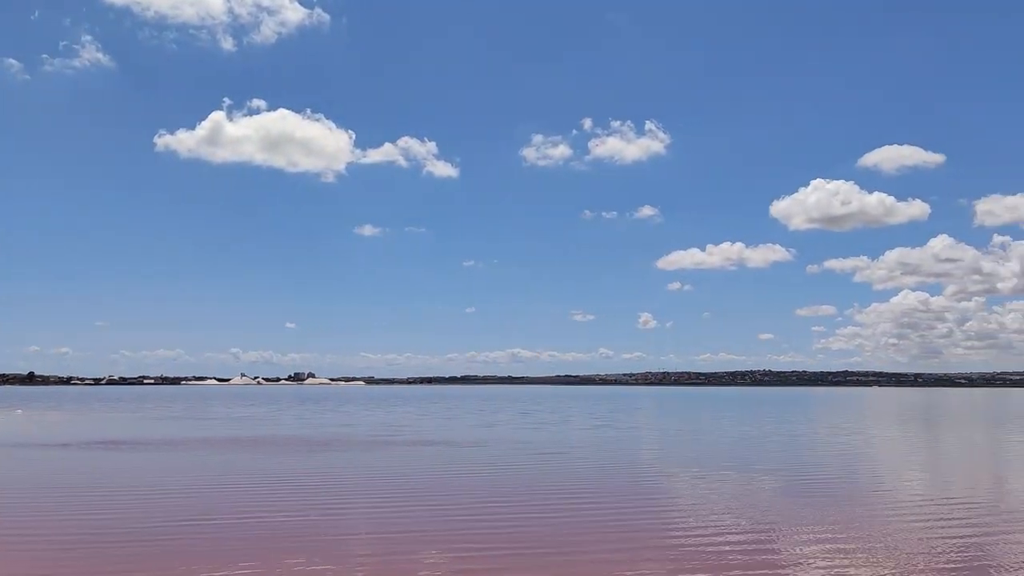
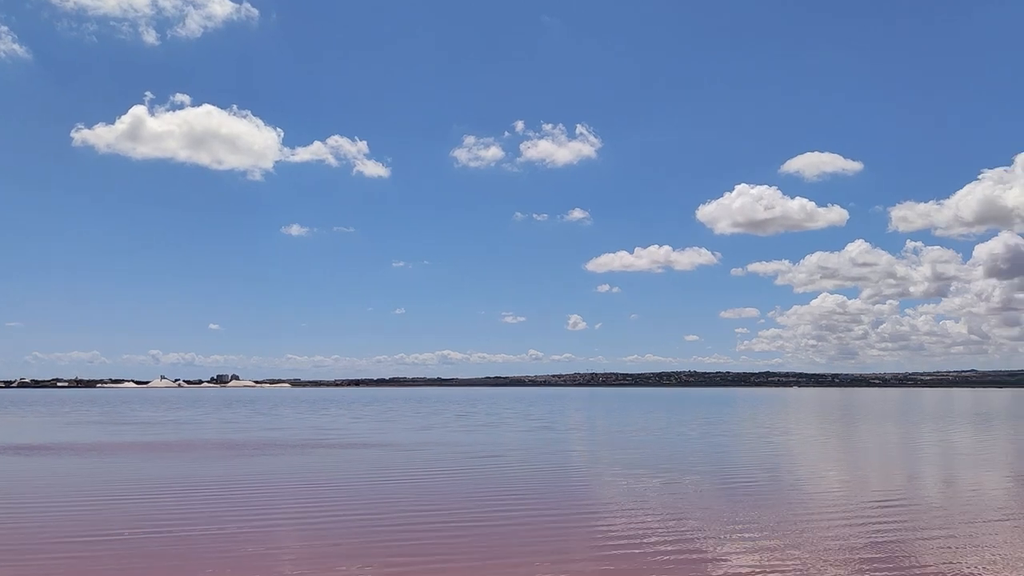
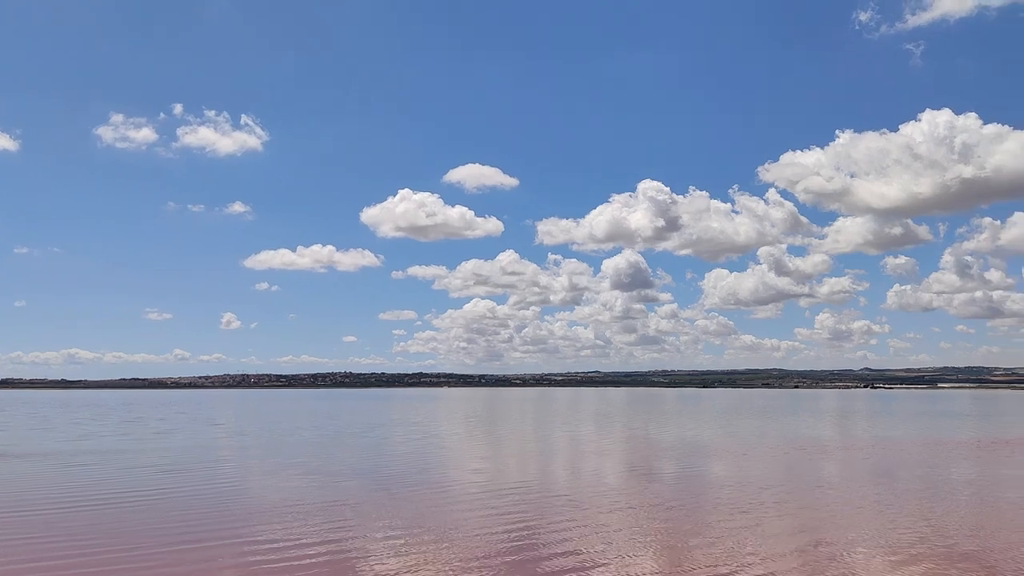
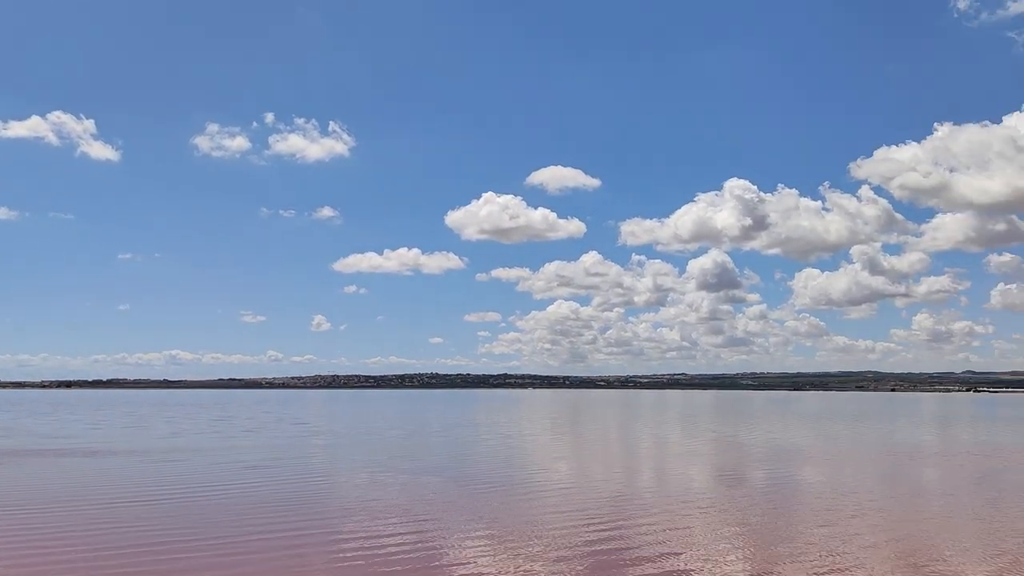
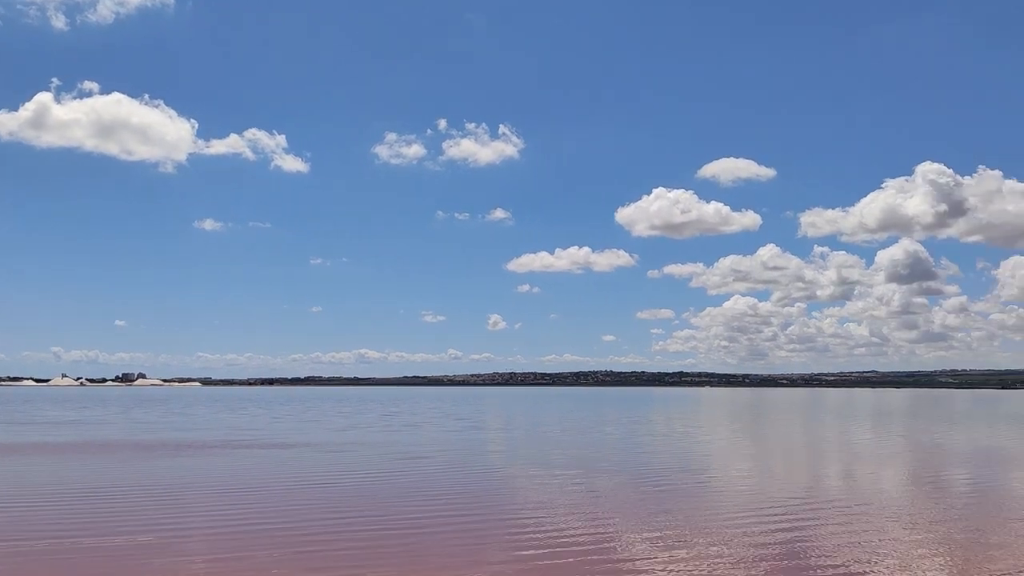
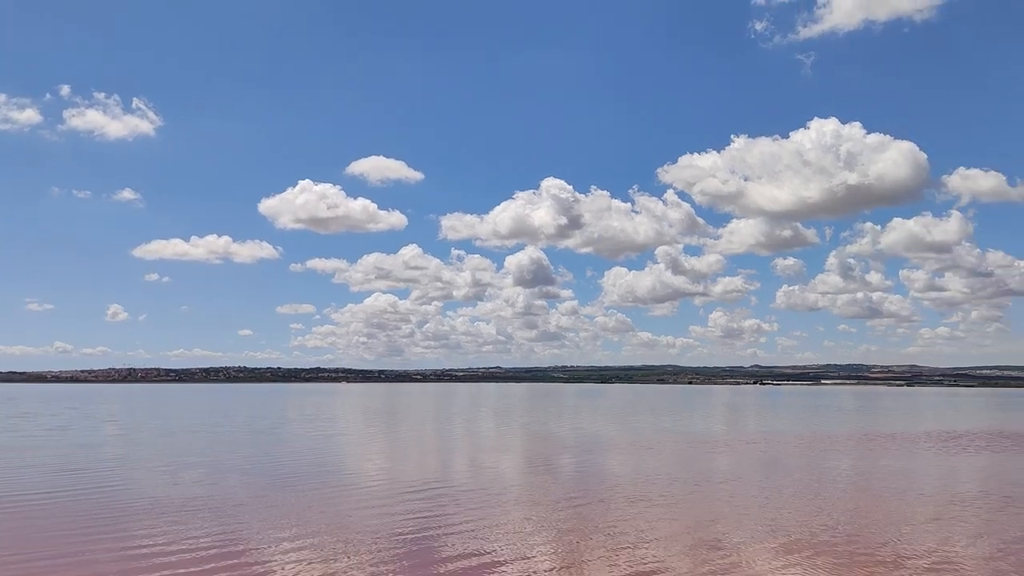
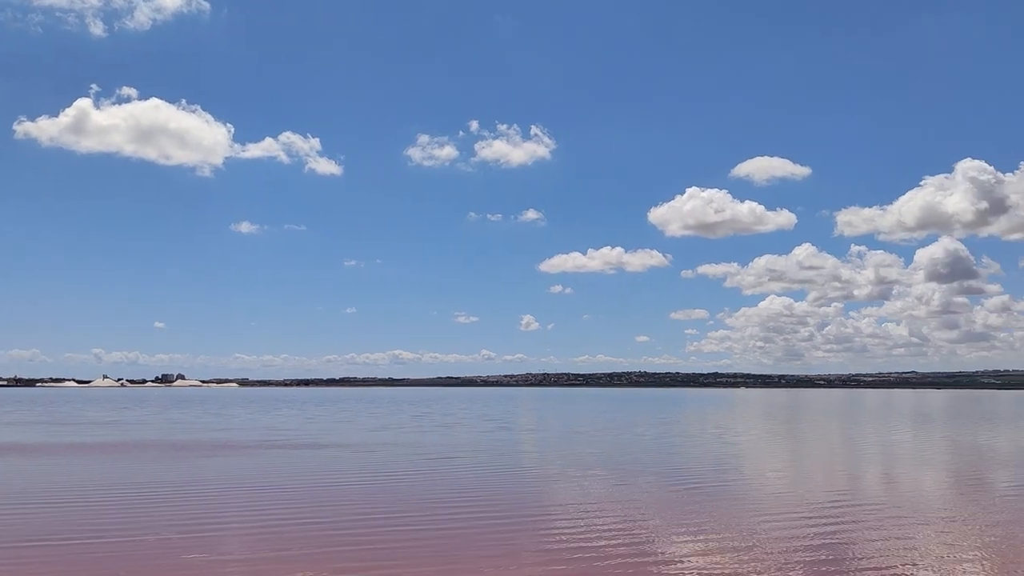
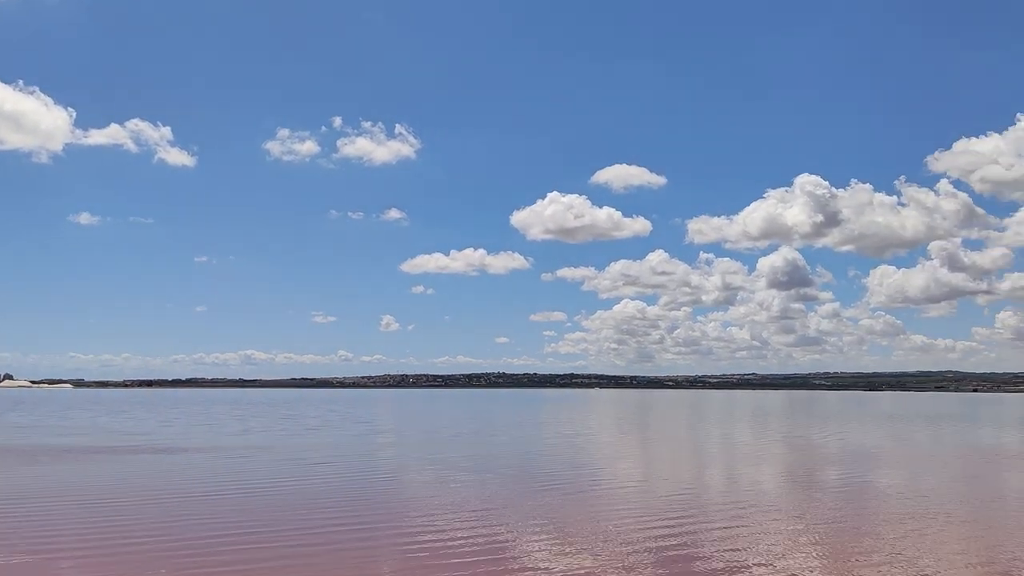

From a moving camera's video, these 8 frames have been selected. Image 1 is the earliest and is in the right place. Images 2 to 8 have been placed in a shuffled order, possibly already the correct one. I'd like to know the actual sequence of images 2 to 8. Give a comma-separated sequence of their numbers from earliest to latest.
2, 7, 5, 8, 4, 3, 6
